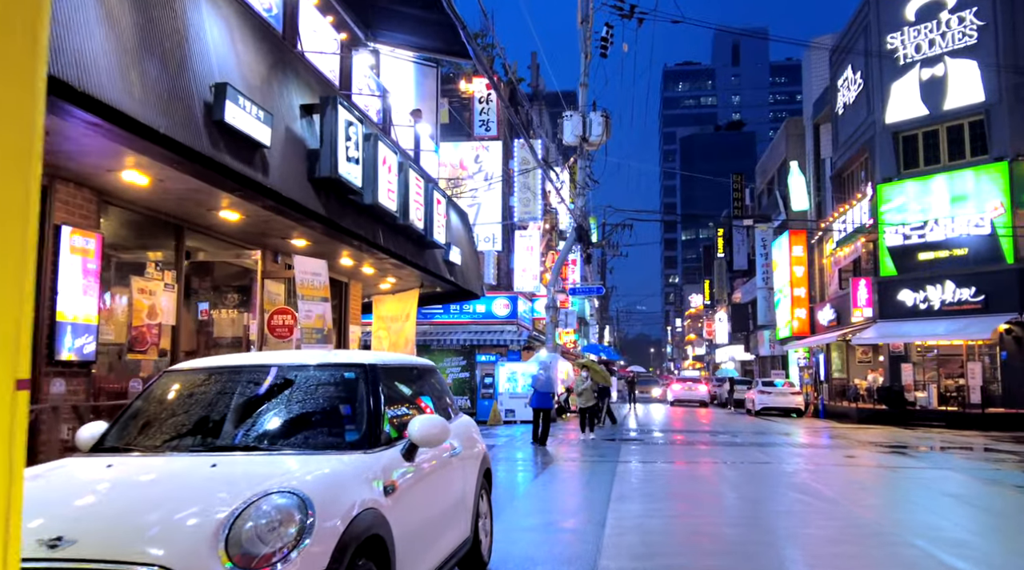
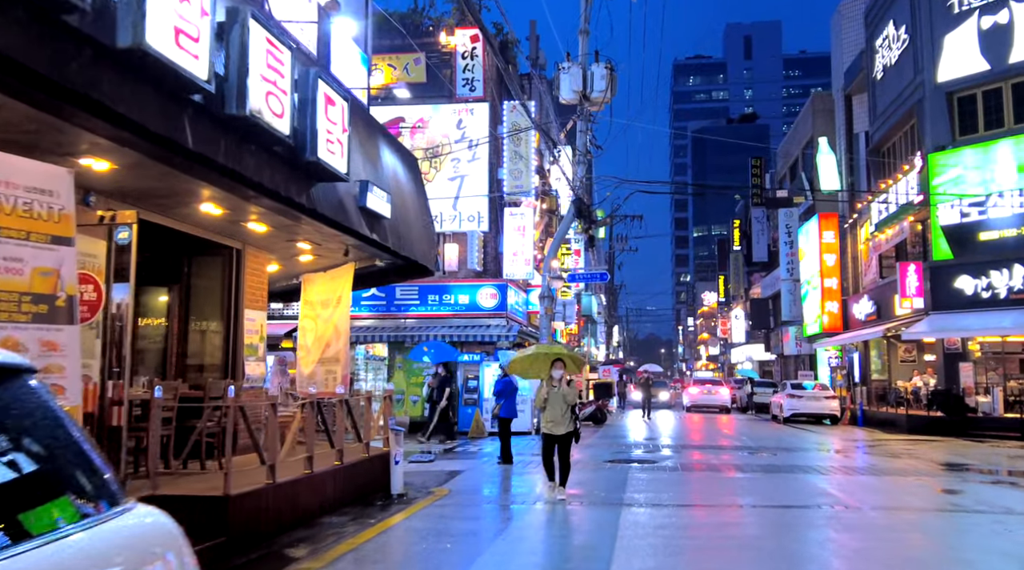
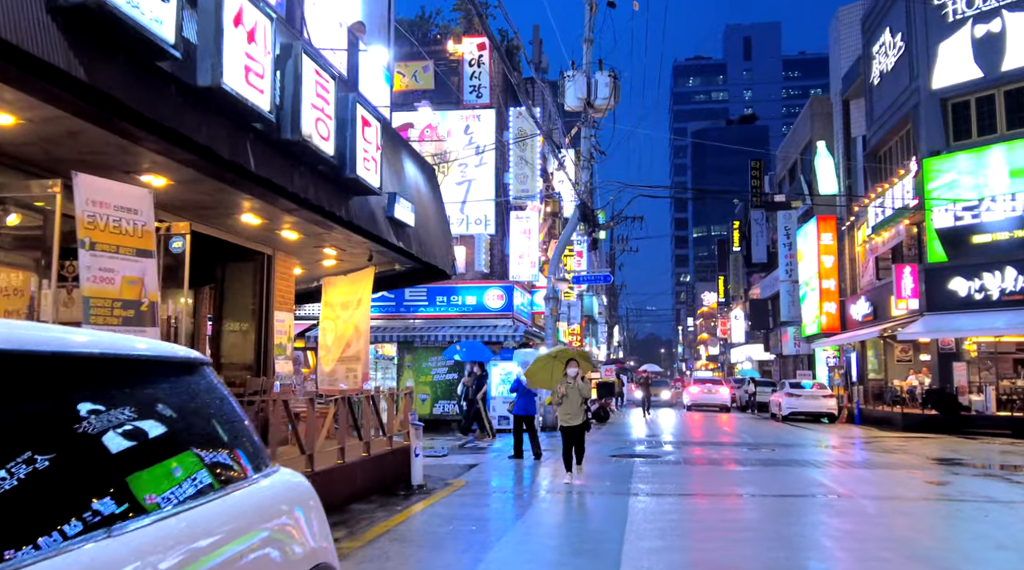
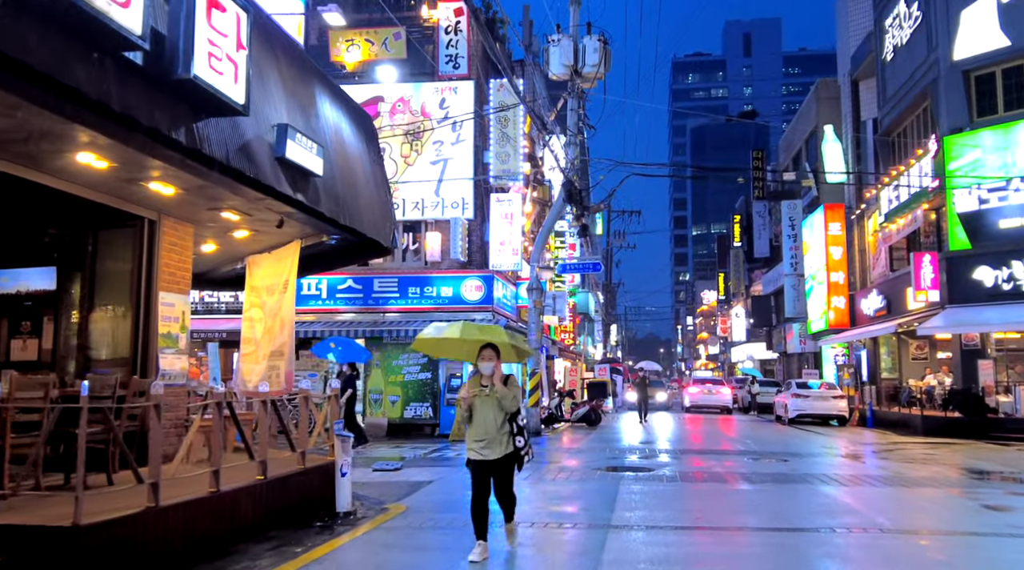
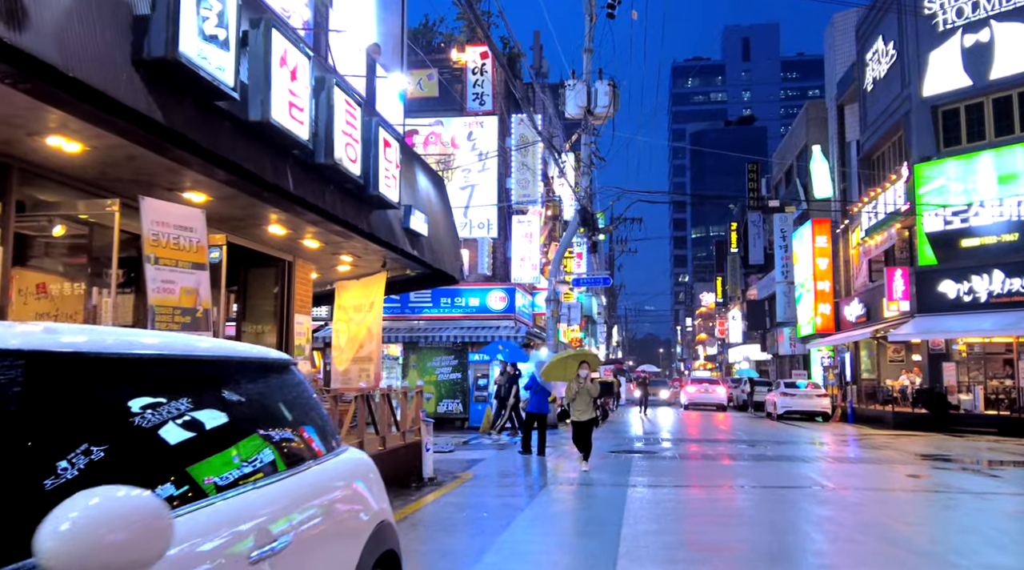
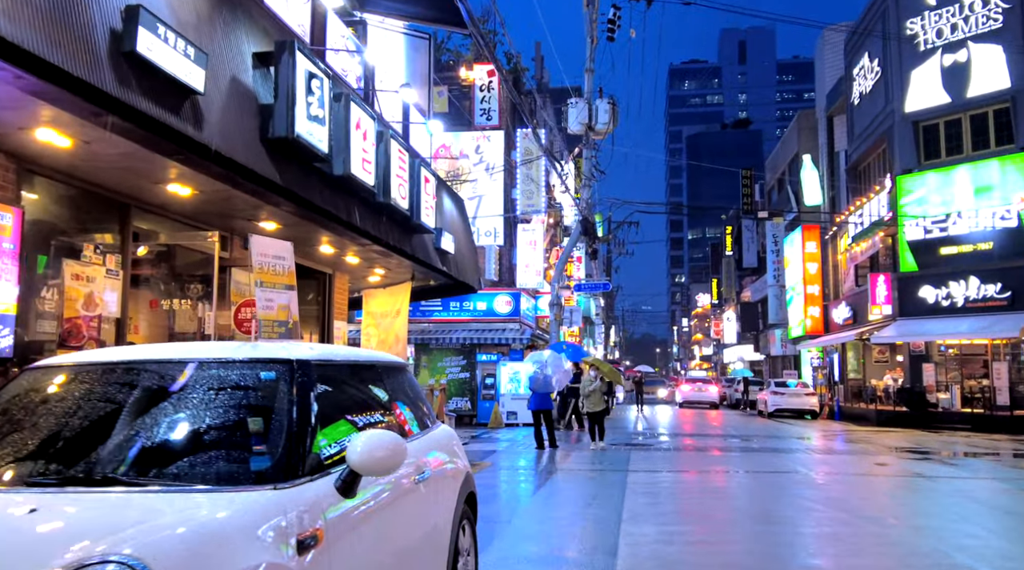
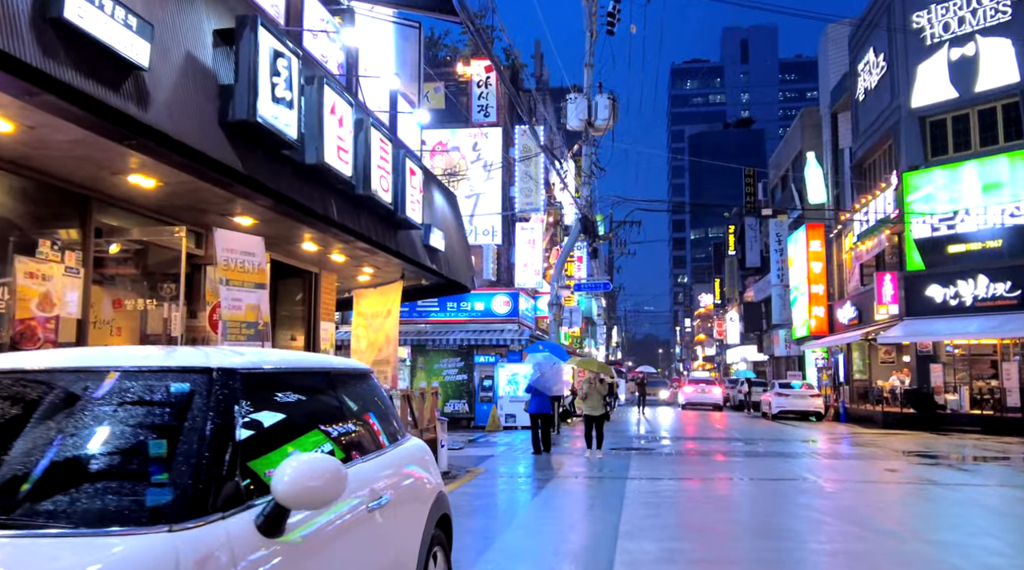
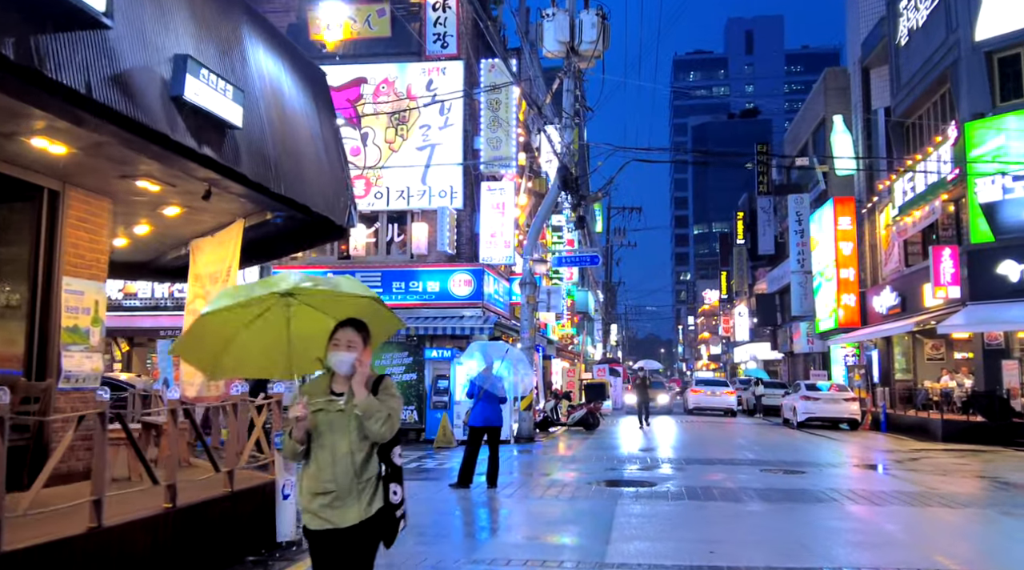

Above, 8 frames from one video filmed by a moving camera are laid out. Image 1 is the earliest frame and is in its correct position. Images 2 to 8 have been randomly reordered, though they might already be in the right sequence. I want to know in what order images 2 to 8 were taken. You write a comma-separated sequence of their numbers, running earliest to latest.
6, 7, 5, 3, 2, 4, 8
